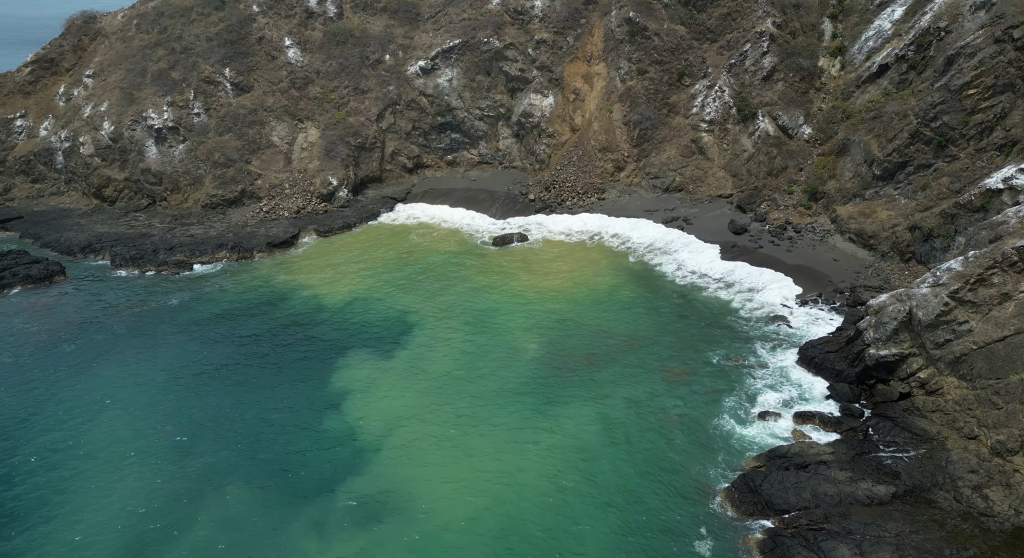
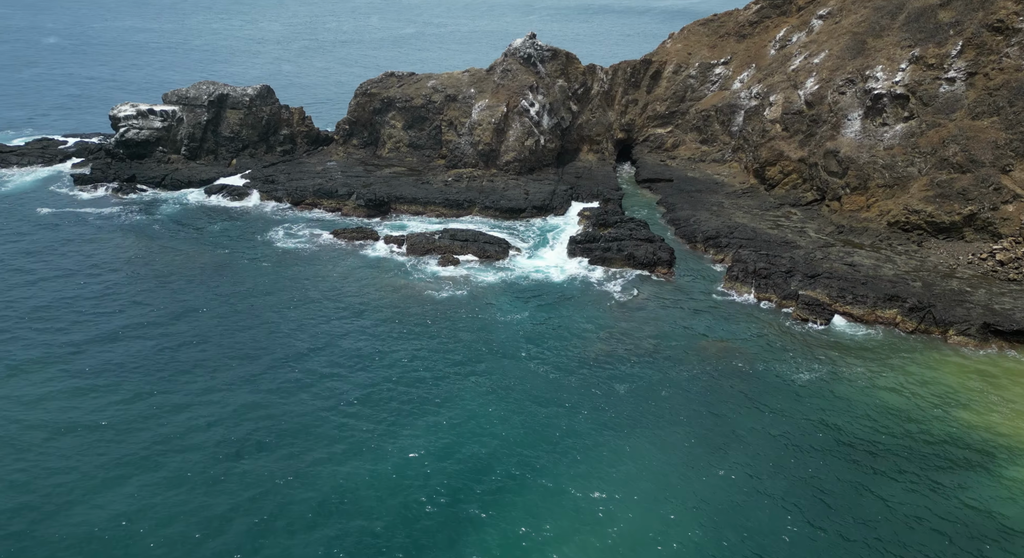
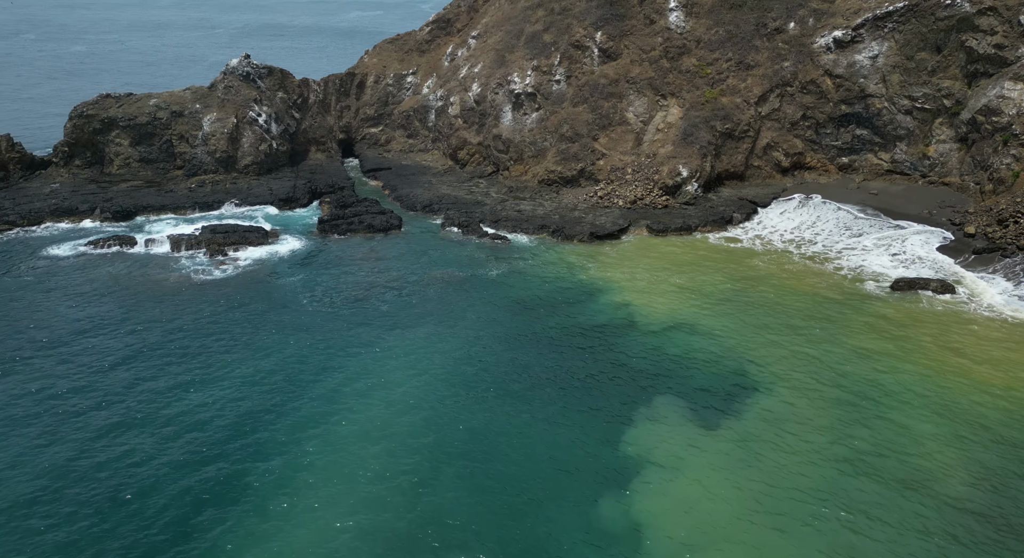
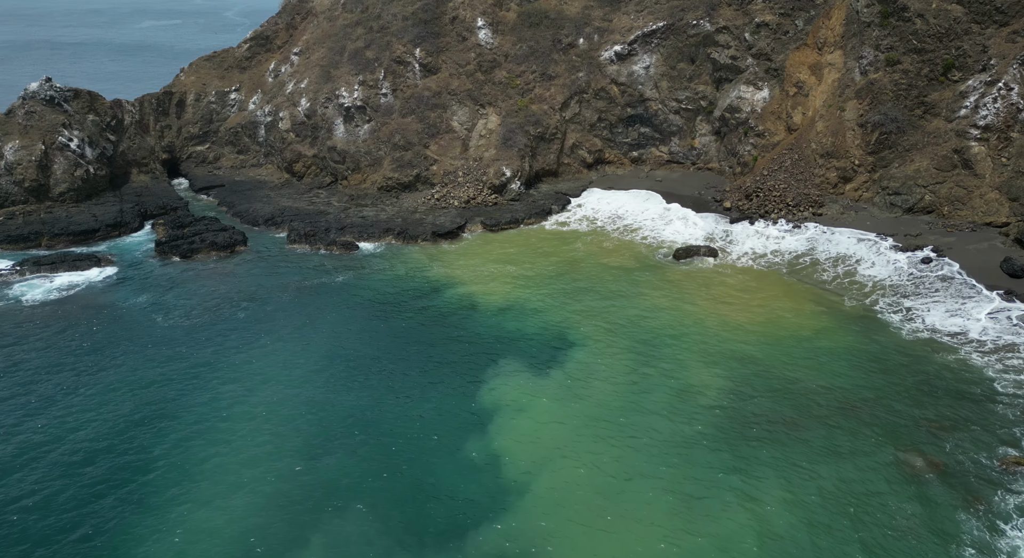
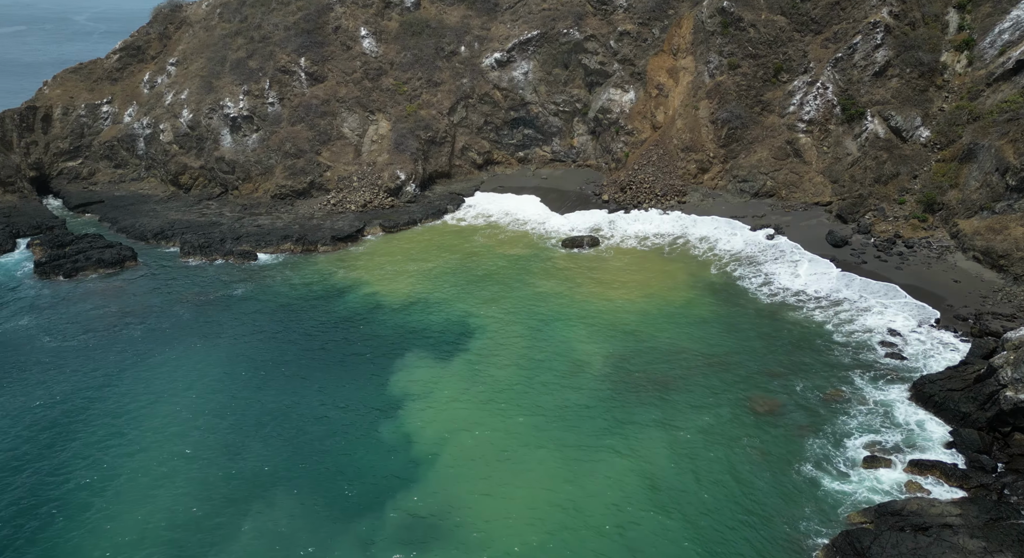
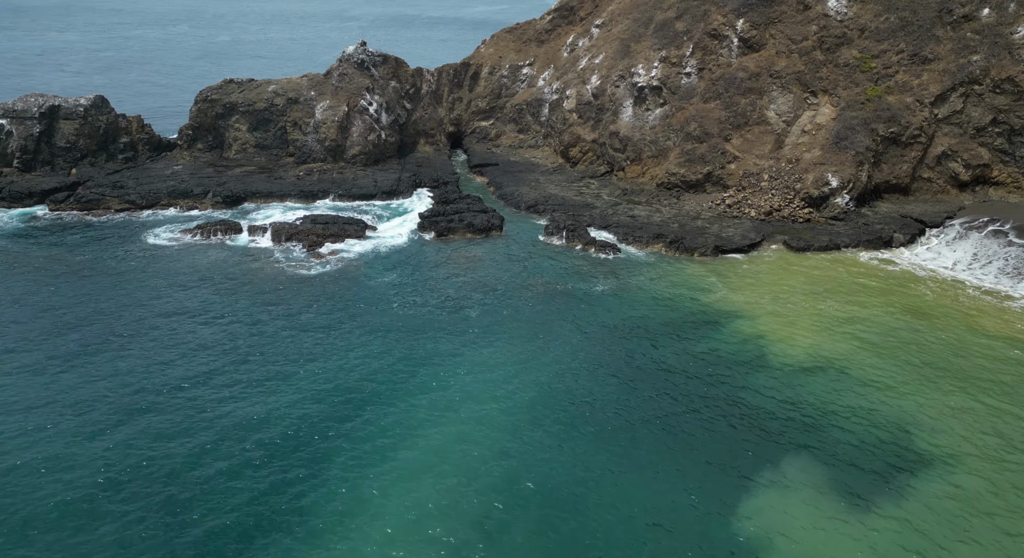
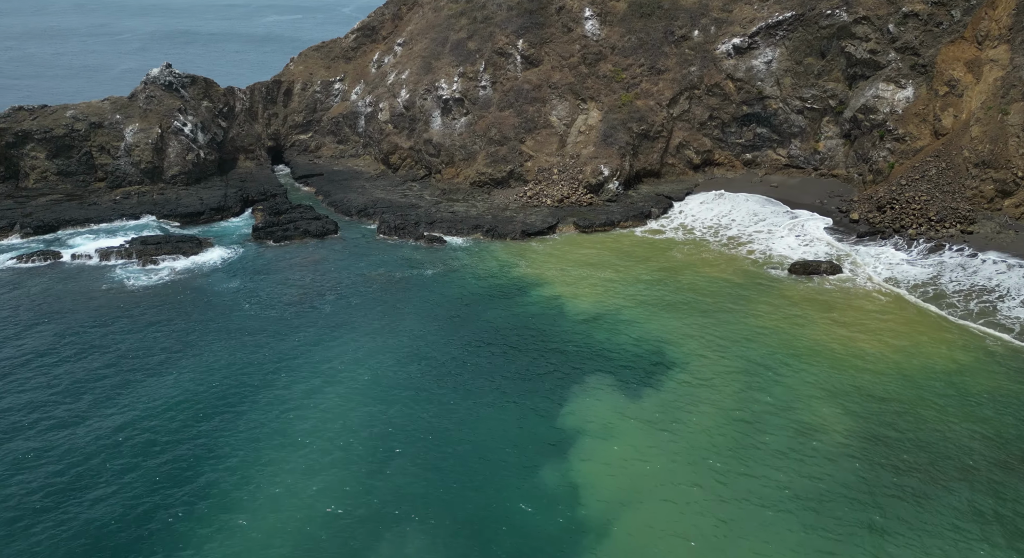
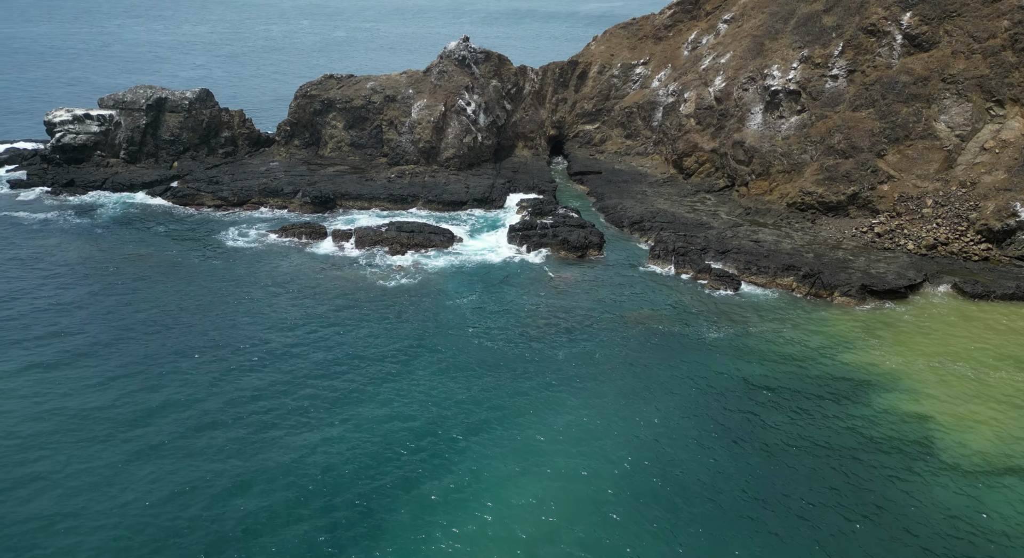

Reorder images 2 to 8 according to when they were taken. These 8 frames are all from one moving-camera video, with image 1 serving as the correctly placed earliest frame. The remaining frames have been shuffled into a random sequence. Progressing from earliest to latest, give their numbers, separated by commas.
5, 4, 7, 3, 6, 8, 2
